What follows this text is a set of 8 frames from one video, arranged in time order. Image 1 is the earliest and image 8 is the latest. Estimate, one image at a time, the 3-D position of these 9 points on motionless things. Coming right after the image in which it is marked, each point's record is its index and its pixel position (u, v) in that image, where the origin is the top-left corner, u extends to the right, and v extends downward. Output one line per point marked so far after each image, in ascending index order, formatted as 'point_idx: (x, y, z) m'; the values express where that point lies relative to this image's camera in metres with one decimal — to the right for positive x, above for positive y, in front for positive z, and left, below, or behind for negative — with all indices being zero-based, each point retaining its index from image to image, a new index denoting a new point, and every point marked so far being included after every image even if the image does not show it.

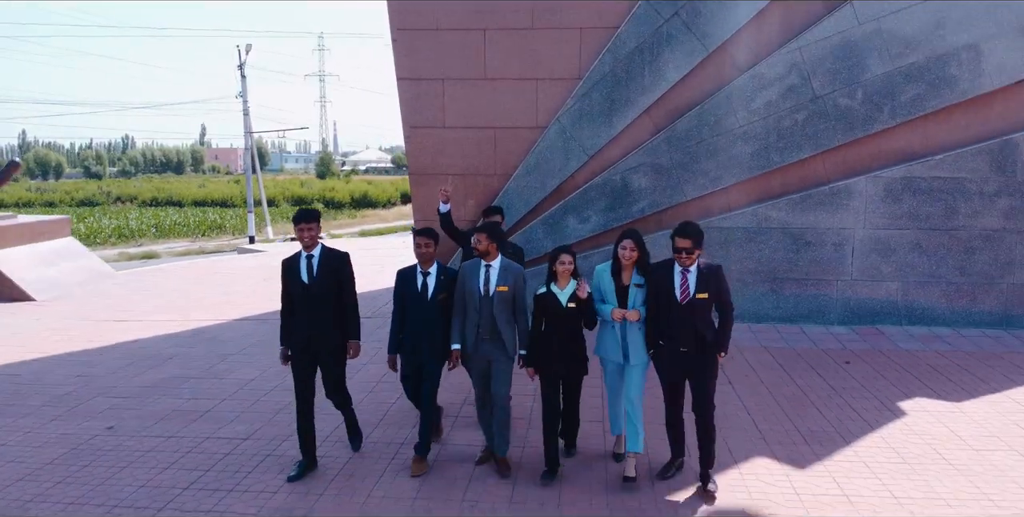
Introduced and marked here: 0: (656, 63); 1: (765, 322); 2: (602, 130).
0: (+0.7, +0.9, +4.3) m
1: (+1.3, -0.3, +4.6) m
2: (+0.5, +0.6, +4.3) m
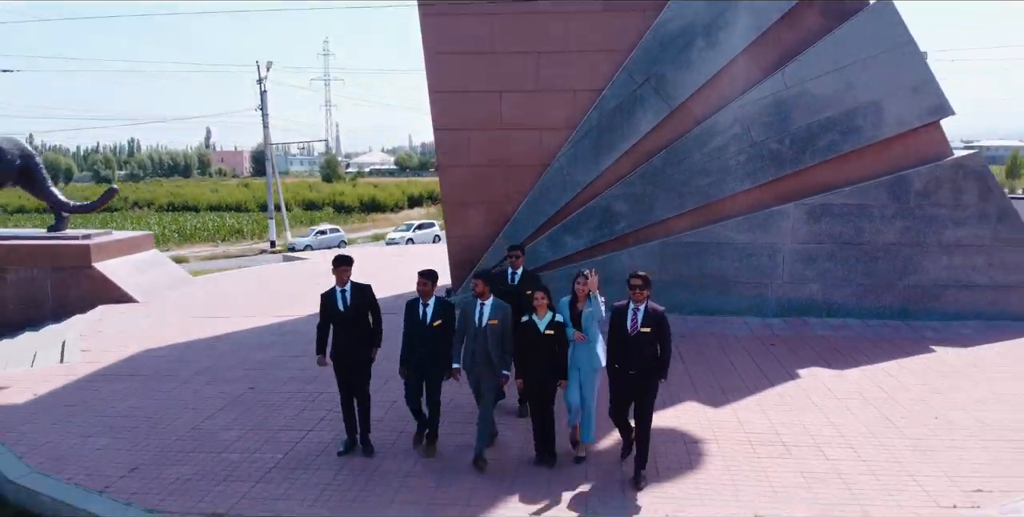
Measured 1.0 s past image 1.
0: (+0.8, +0.8, +5.4) m
1: (+1.4, -0.3, +5.7) m
2: (+0.5, +0.5, +5.4) m
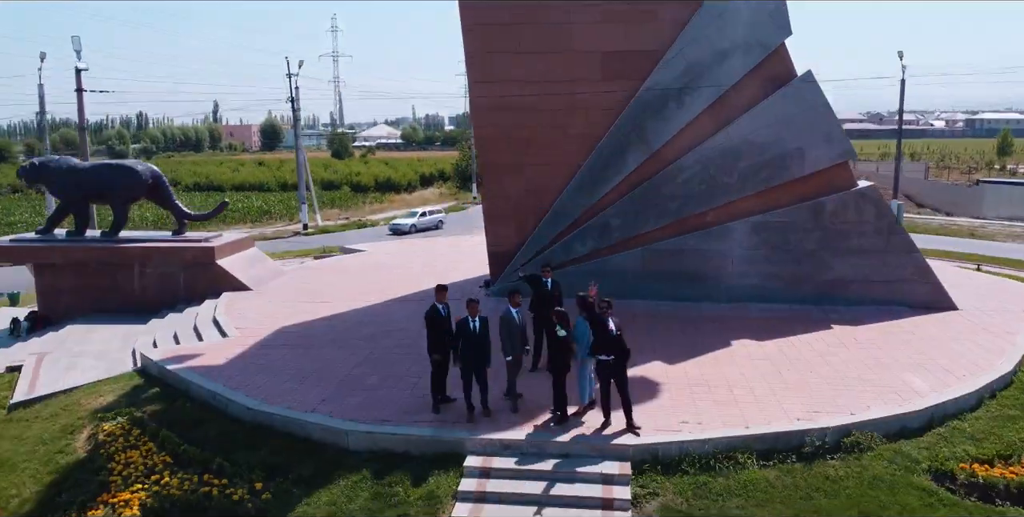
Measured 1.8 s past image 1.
0: (+1.0, +0.8, +7.1) m
1: (+1.6, -0.3, +7.5) m
2: (+0.7, +0.5, +7.2) m
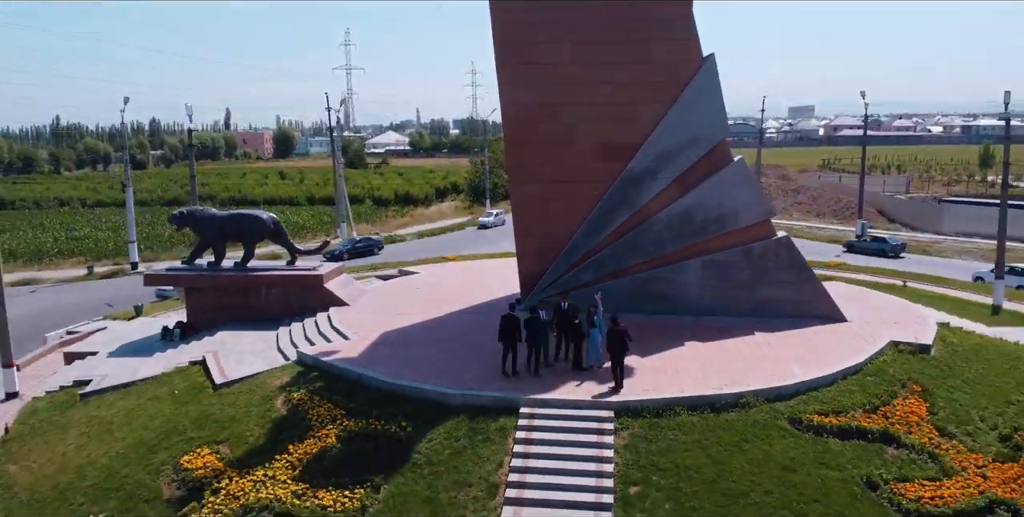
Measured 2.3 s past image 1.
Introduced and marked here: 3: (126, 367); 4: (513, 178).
0: (+1.3, +0.5, +10.1) m
1: (+1.9, -0.6, +10.4) m
2: (+1.0, +0.2, +10.1) m
3: (-4.7, -1.4, +10.3) m
4: (0.0, +1.0, +9.8) m
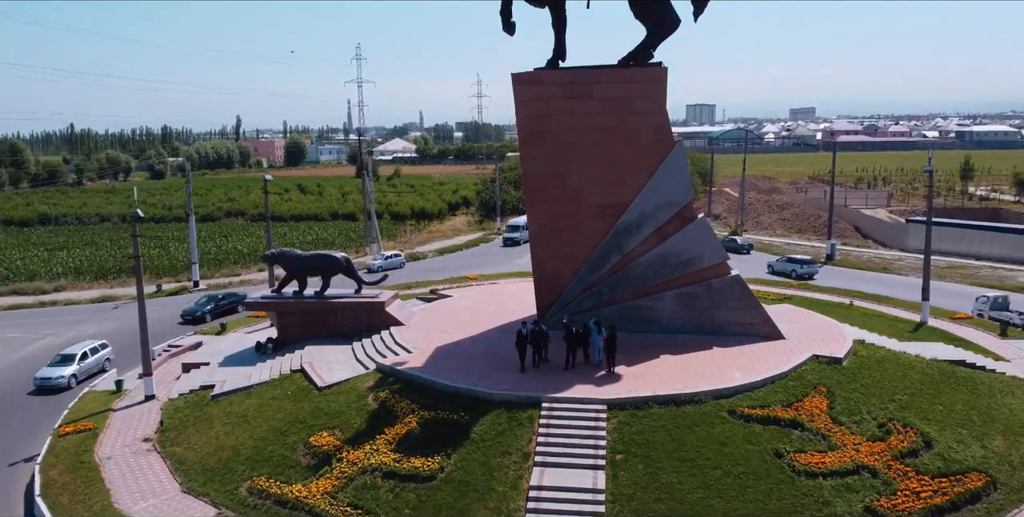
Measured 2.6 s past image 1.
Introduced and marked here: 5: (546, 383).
0: (+1.6, 0.0, +13.2) m
1: (+2.2, -1.2, +13.5) m
2: (+1.3, -0.3, +13.3) m
3: (-4.4, -1.9, +13.4) m
4: (+0.3, +0.4, +13.0) m
5: (+0.5, -1.7, +11.3) m
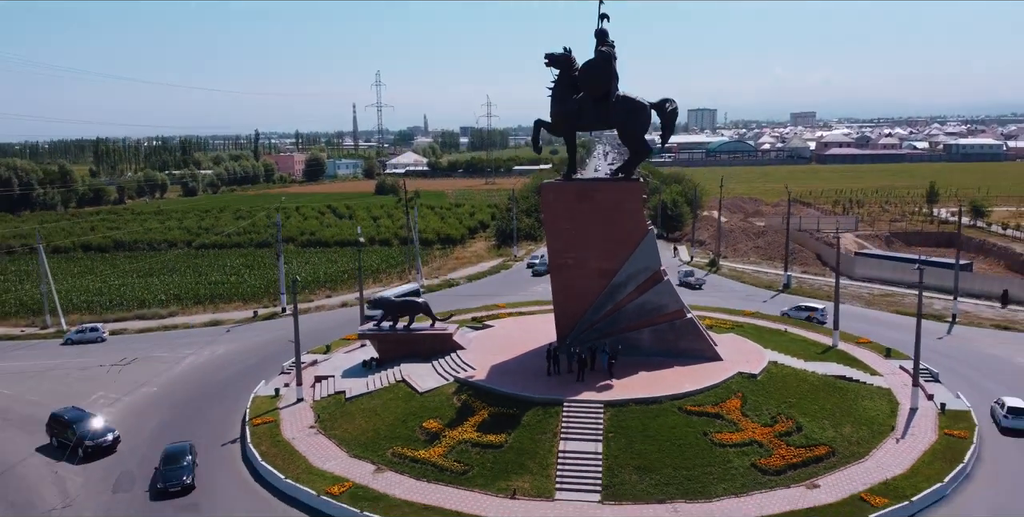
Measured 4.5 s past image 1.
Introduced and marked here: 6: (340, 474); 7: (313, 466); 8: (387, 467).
0: (+2.3, -1.2, +19.7) m
1: (+2.9, -2.3, +20.0) m
2: (+2.0, -1.4, +19.8) m
3: (-3.7, -3.0, +19.9) m
4: (+1.0, -0.7, +19.5) m
5: (+1.2, -2.8, +17.8) m
6: (-3.2, -4.1, +15.5) m
7: (-3.9, -4.0, +15.9) m
8: (-2.4, -4.0, +15.7) m
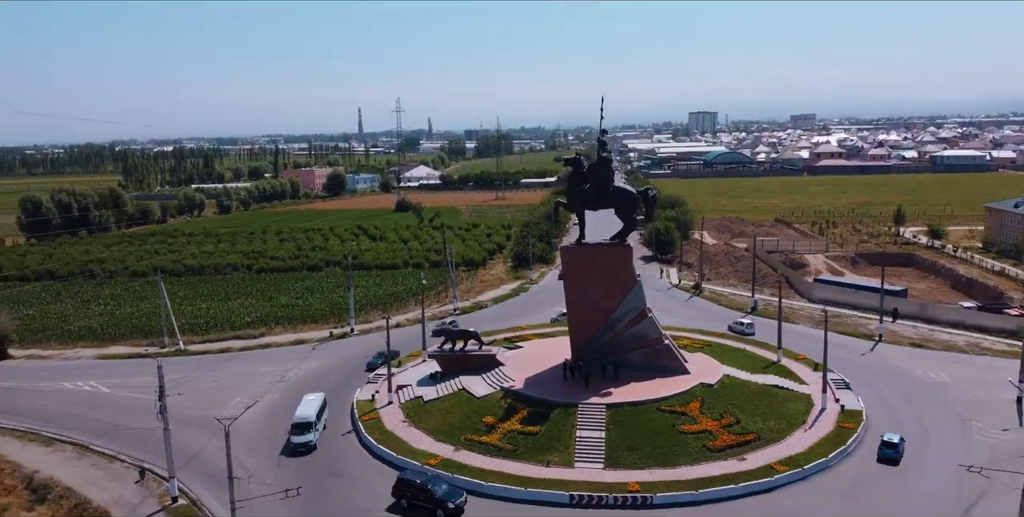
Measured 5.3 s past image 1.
0: (+3.2, -2.6, +27.6) m
1: (+3.8, -3.8, +28.0) m
2: (+3.0, -2.9, +27.7) m
3: (-2.8, -4.5, +27.9) m
4: (+2.0, -2.2, +27.4) m
5: (+2.1, -4.3, +25.8) m
6: (-2.3, -5.5, +23.4) m
7: (-2.9, -5.5, +23.9) m
8: (-1.5, -5.4, +23.7) m
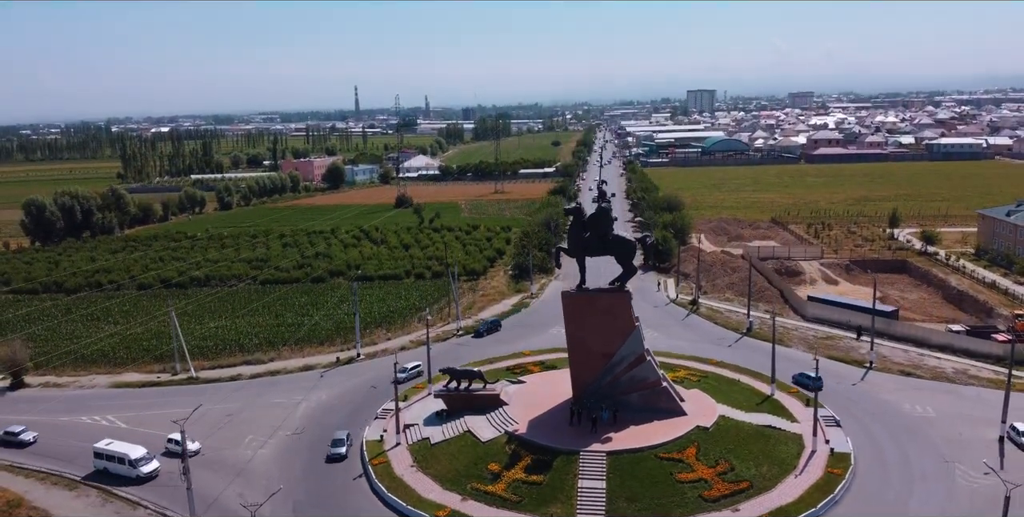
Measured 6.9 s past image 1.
0: (+3.3, -4.2, +28.7) m
1: (+4.0, -5.4, +29.1) m
2: (+3.1, -4.5, +28.8) m
3: (-2.6, -6.1, +29.0) m
4: (+2.1, -3.8, +28.5) m
5: (+2.2, -6.0, +26.9) m
6: (-2.1, -7.3, +24.6) m
7: (-2.8, -7.3, +25.1) m
8: (-1.3, -7.2, +24.9) m
